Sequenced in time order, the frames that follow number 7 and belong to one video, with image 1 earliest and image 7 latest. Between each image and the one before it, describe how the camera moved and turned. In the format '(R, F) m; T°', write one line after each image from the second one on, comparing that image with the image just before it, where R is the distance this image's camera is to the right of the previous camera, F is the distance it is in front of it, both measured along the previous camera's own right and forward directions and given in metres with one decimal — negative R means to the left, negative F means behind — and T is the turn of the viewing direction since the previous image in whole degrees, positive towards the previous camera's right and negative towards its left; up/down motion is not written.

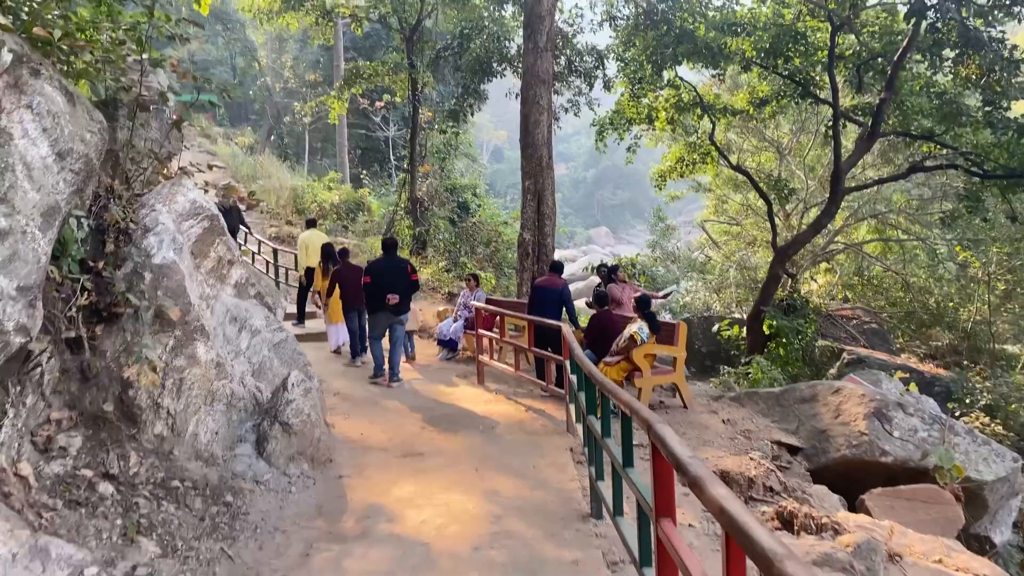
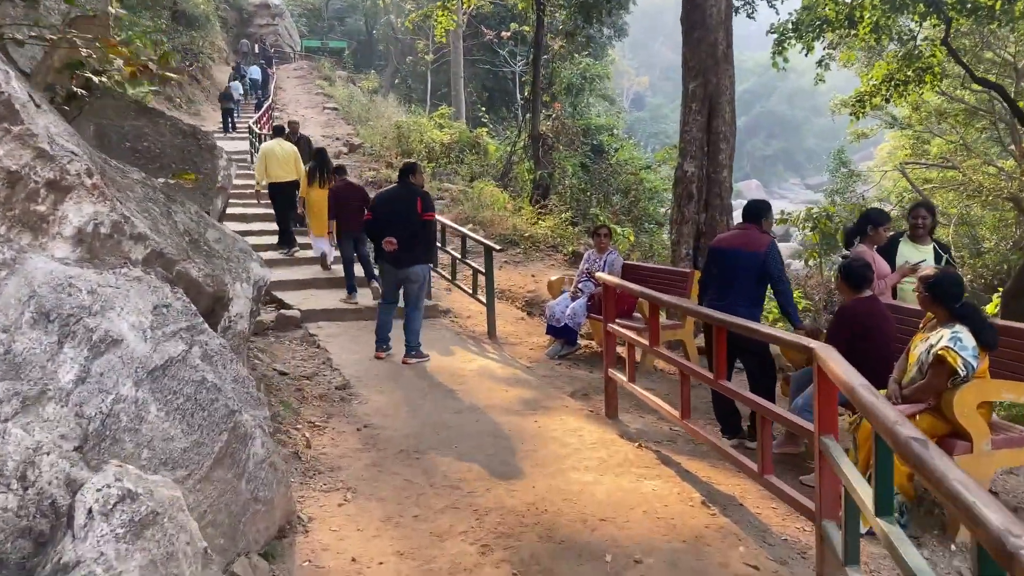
(-0.1, +3.6) m; -9°
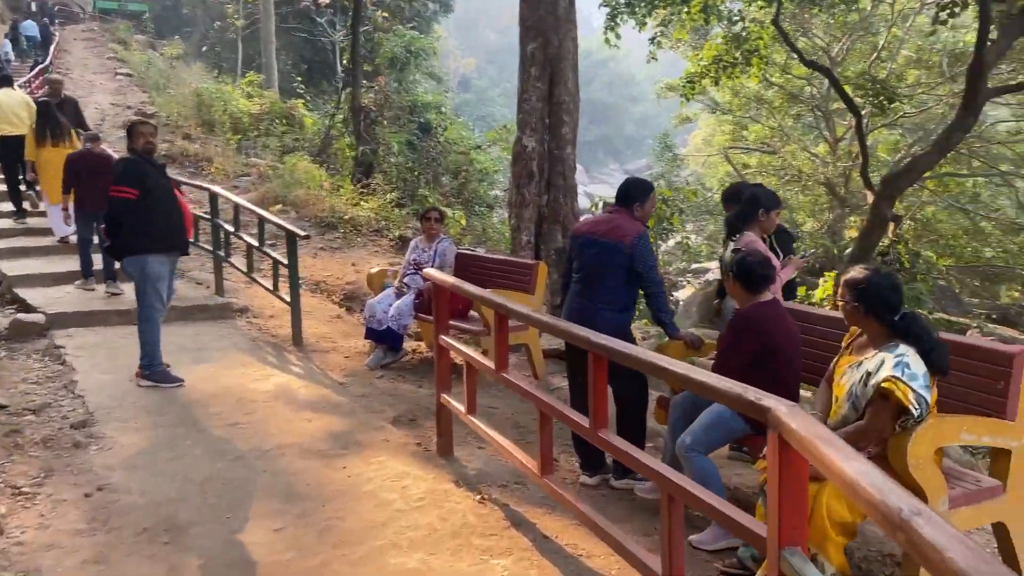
(+0.1, +1.1) m; +12°
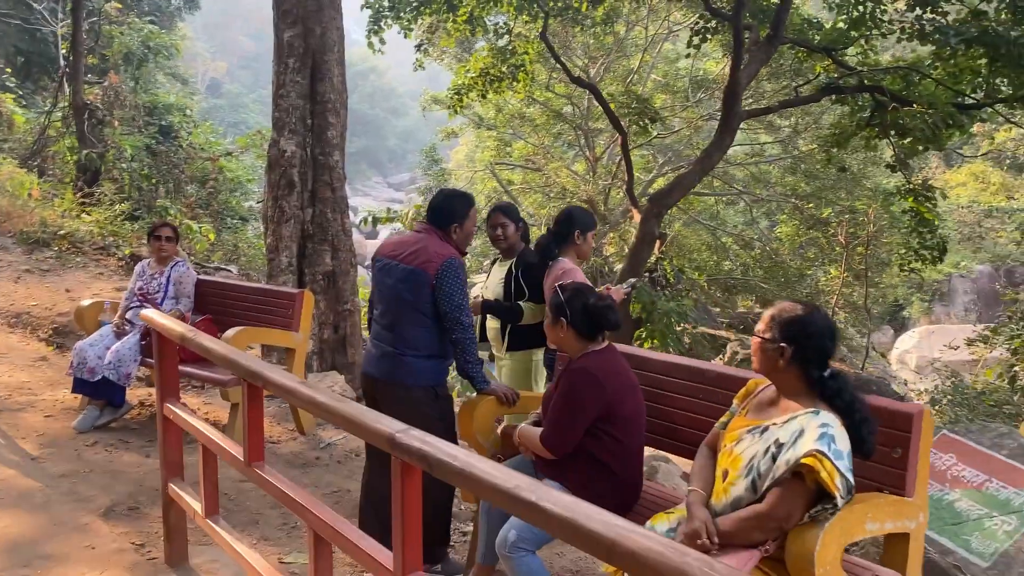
(0.0, +0.8) m; +16°
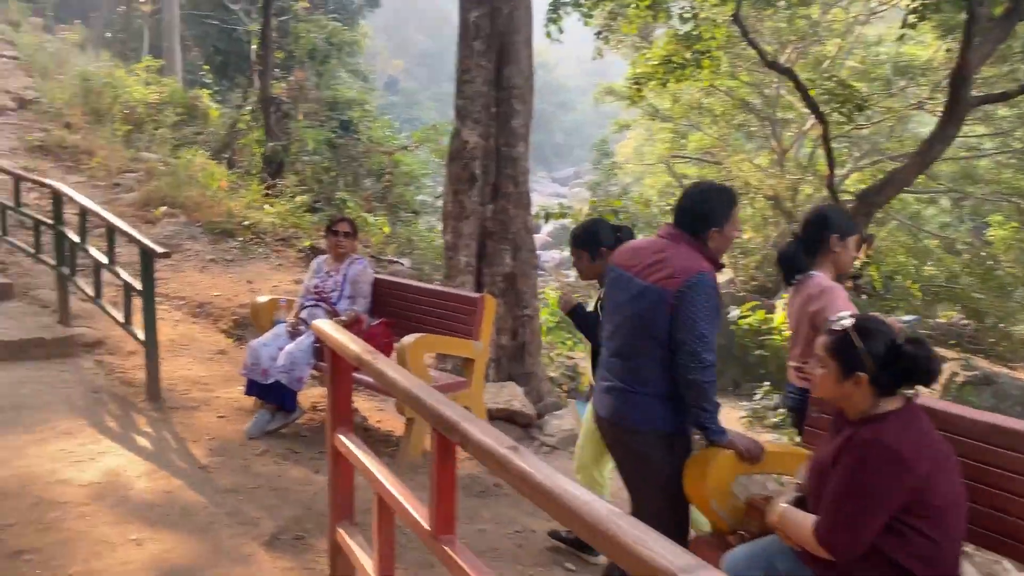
(-0.2, +0.5) m; -11°
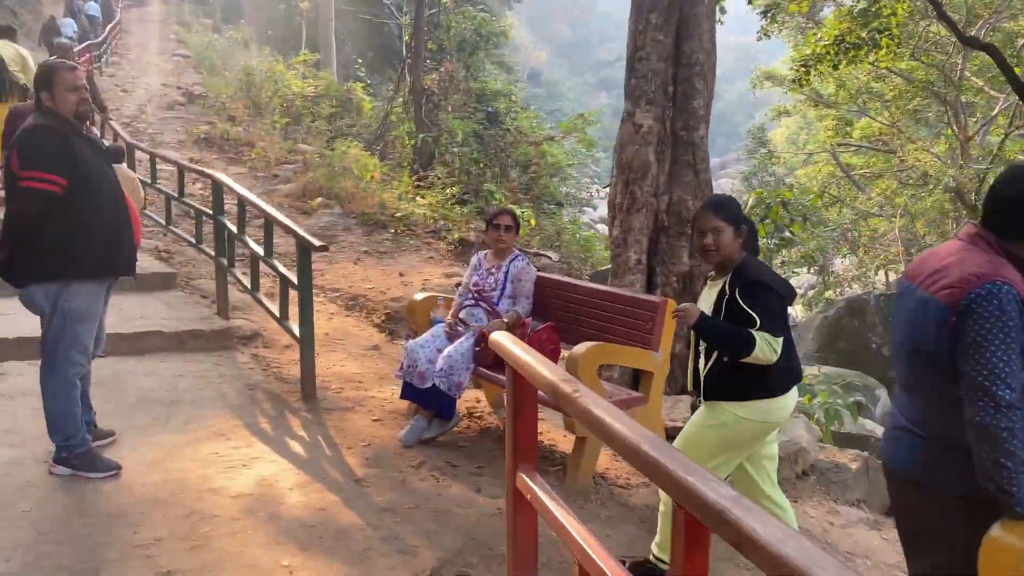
(-0.2, +0.4) m; -9°
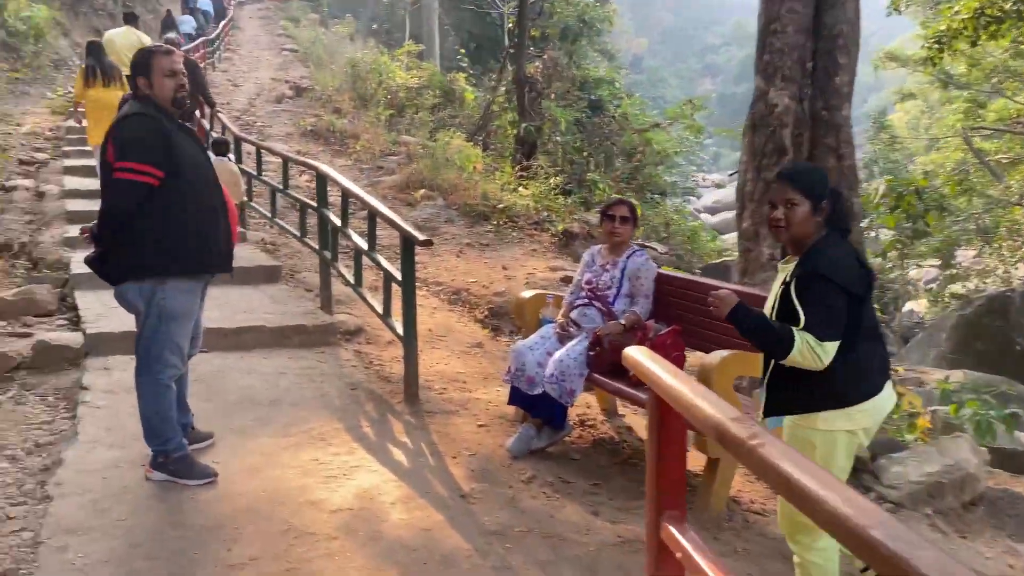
(-0.1, +0.3) m; -7°
